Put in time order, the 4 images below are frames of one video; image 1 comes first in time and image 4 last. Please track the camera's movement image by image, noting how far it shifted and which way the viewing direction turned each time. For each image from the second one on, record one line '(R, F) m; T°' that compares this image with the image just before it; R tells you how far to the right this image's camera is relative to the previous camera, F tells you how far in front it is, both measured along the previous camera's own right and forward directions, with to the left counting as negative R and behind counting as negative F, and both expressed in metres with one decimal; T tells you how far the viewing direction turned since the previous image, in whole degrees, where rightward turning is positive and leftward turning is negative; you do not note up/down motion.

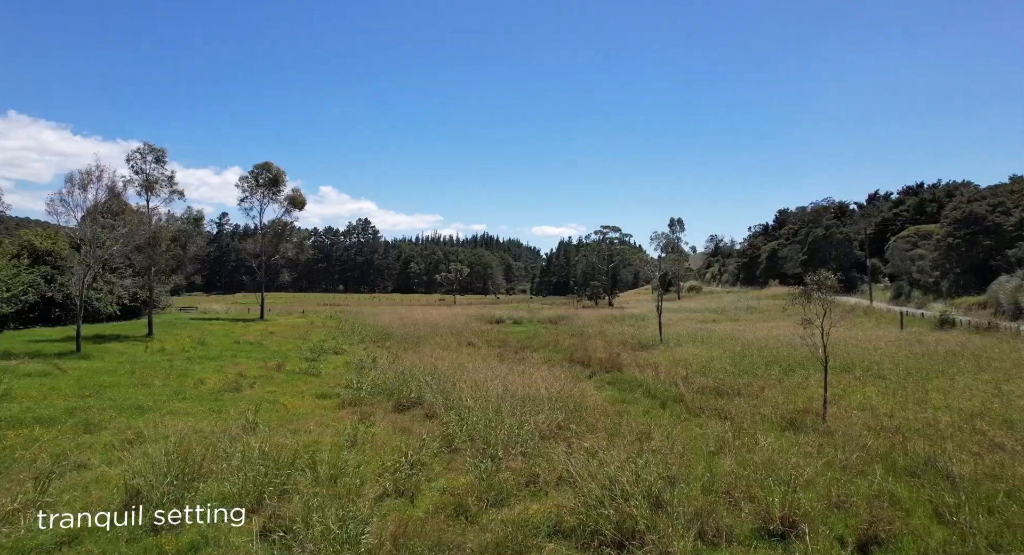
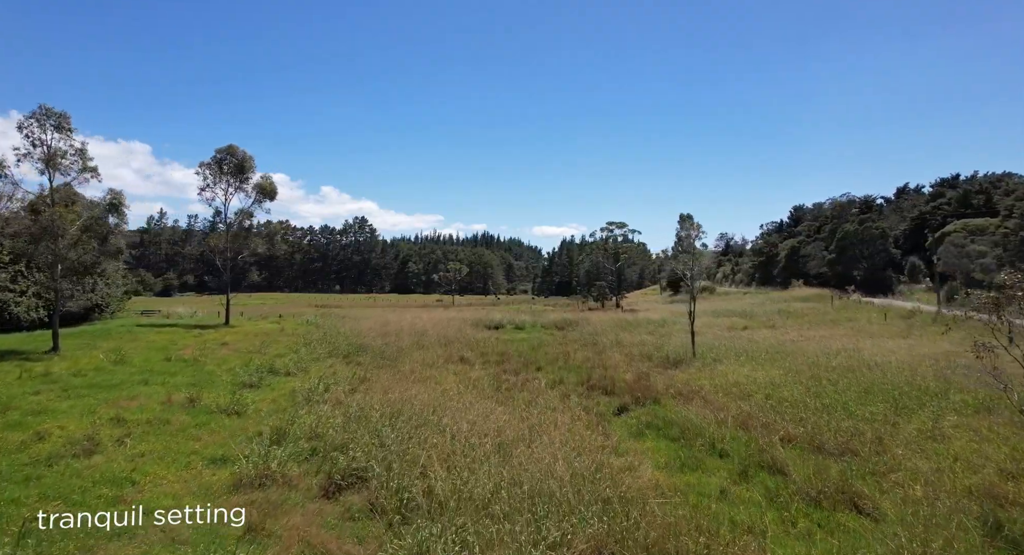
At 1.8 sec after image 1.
(0.0, +5.4) m; 0°
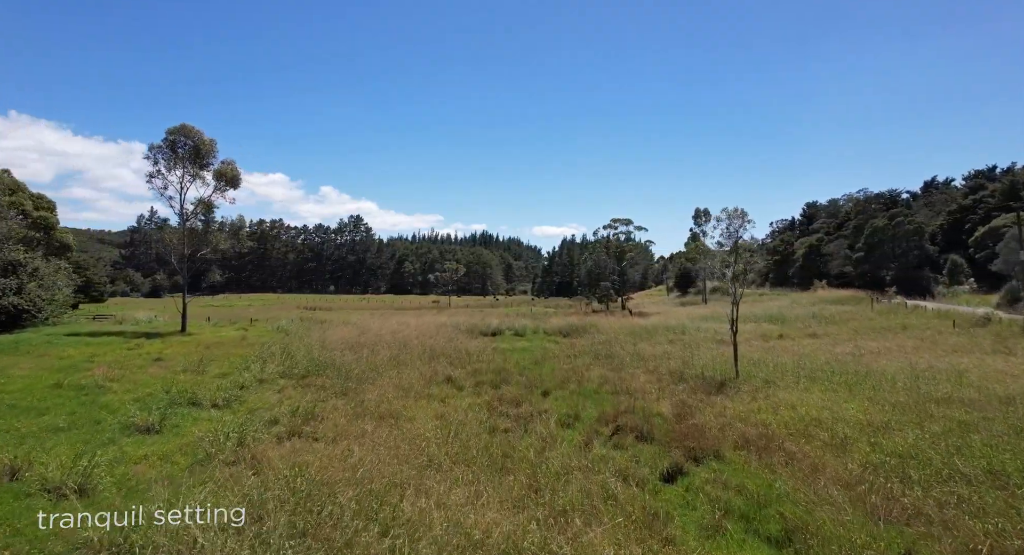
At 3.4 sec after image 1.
(0.0, +4.9) m; 0°
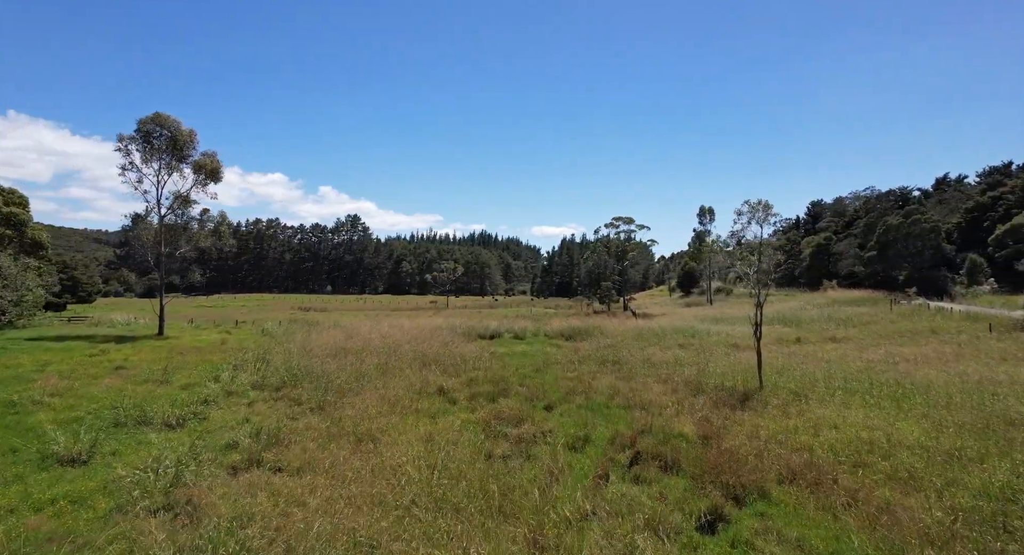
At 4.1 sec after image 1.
(0.0, +2.0) m; 0°
